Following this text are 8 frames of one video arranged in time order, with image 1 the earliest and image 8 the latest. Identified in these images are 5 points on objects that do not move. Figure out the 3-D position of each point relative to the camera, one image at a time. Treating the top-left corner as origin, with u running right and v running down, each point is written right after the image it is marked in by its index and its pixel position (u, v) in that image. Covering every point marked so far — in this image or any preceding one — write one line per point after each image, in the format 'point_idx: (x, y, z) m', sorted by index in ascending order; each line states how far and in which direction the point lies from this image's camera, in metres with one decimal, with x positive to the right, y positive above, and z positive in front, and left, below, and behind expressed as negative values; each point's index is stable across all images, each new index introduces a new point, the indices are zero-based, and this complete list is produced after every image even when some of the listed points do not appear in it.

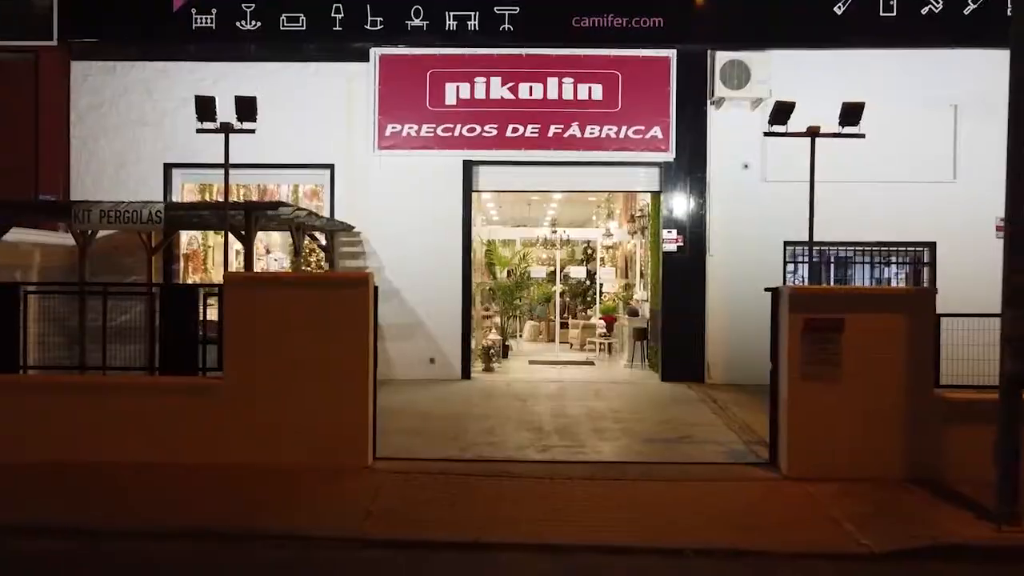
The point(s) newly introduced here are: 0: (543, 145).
0: (+0.4, +1.7, +9.8) m
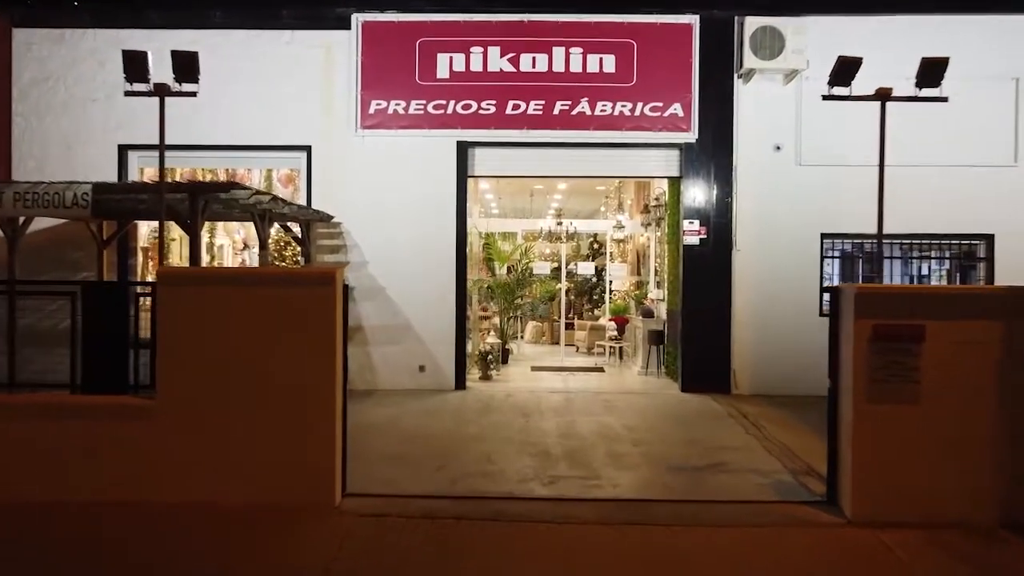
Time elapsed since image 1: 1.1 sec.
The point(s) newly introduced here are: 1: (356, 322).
0: (+0.4, +1.8, +8.6) m
1: (-1.7, -0.4, +8.7) m
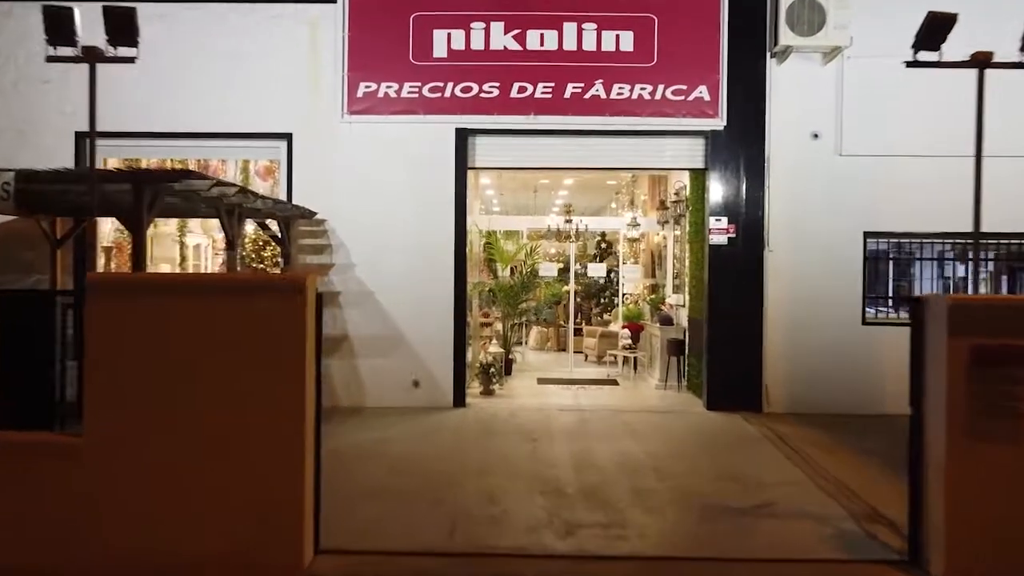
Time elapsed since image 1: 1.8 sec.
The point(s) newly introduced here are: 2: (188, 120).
0: (+0.4, +1.7, +7.7) m
1: (-1.6, -0.4, +7.8) m
2: (-3.1, +1.6, +7.8) m
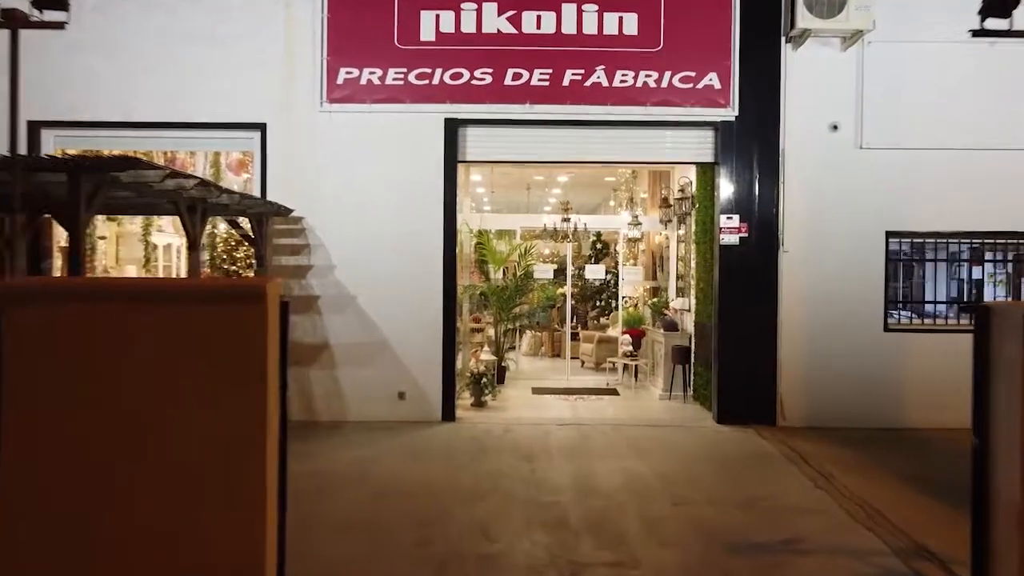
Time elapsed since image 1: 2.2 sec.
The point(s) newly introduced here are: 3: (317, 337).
0: (+0.4, +1.7, +7.1) m
1: (-1.7, -0.5, +7.1) m
2: (-3.2, +1.6, +7.2) m
3: (-1.7, -0.4, +7.2) m
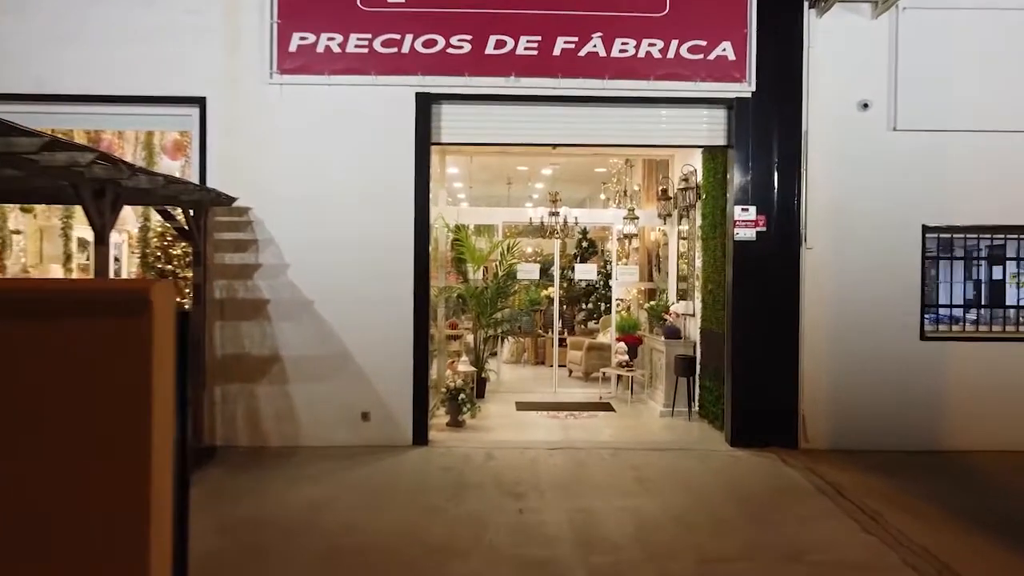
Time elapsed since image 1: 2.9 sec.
0: (+0.2, +1.7, +6.1) m
1: (-1.8, -0.5, +6.1) m
2: (-3.3, +1.6, +6.1) m
3: (-1.9, -0.4, +6.1) m
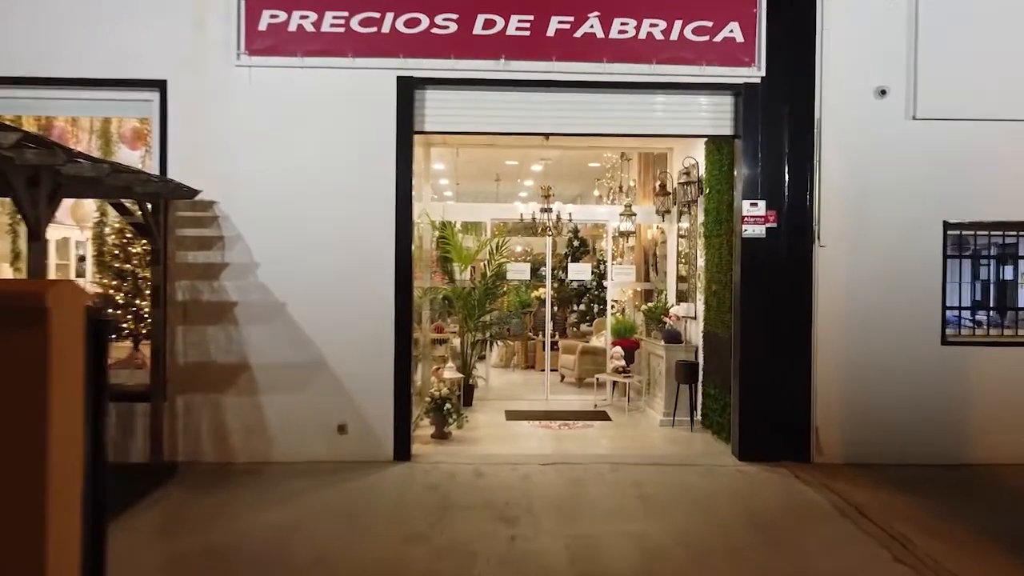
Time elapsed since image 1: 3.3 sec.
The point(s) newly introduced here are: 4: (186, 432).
0: (+0.2, +1.7, +5.6) m
1: (-1.9, -0.5, +5.6) m
2: (-3.4, +1.6, +5.6) m
3: (-1.9, -0.5, +5.6) m
4: (-2.3, -1.0, +5.6) m
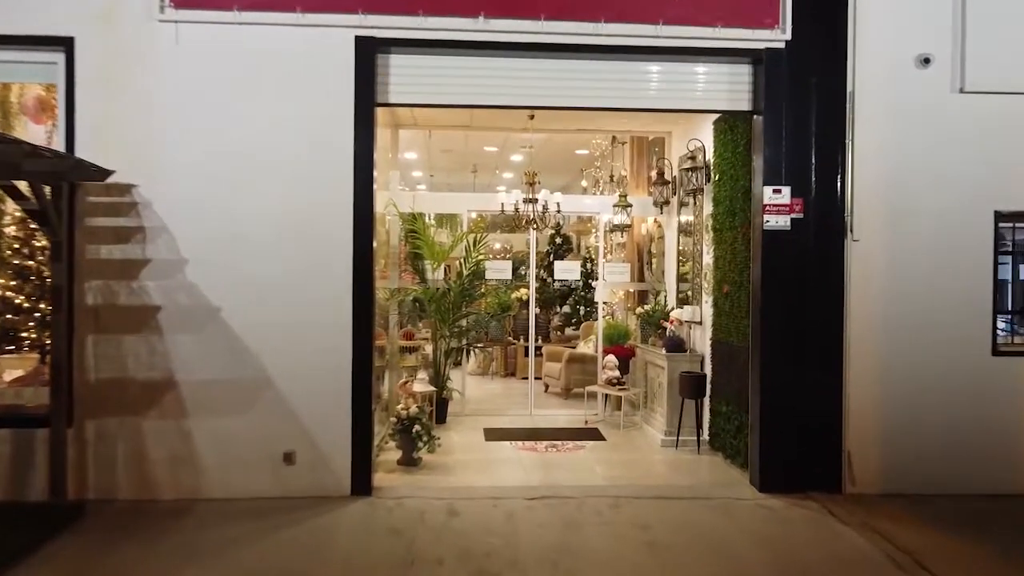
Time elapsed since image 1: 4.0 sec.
0: (+0.1, +1.6, +4.7) m
1: (-2.0, -0.5, +4.6) m
2: (-3.5, +1.6, +4.6) m
3: (-2.1, -0.5, +4.6) m
4: (-2.4, -1.0, +4.6) m
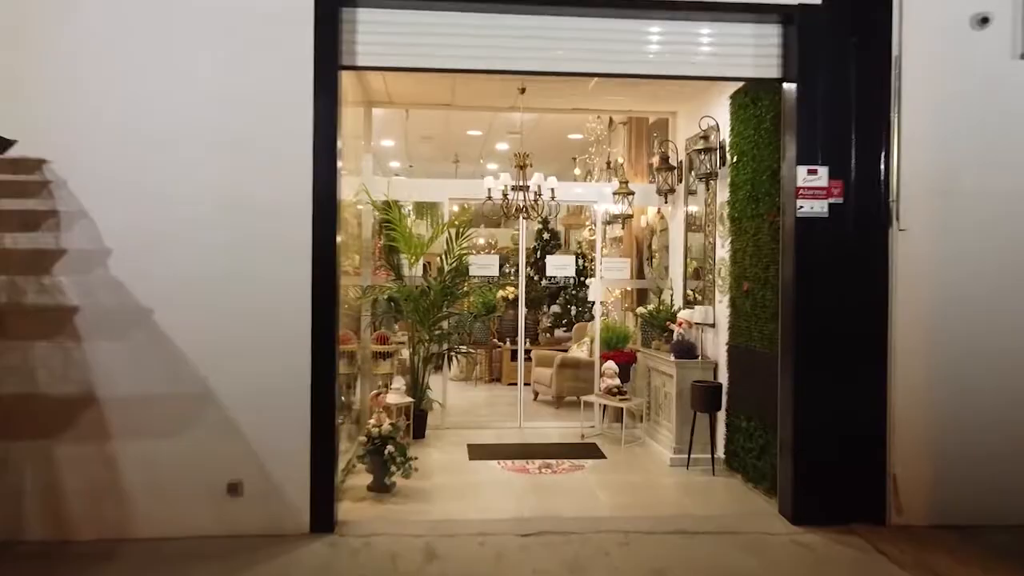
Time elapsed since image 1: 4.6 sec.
0: (0.0, +1.7, +4.0) m
1: (-2.1, -0.5, +3.9) m
2: (-3.6, +1.6, +3.7) m
3: (-2.1, -0.5, +3.9) m
4: (-2.4, -1.0, +3.8) m
